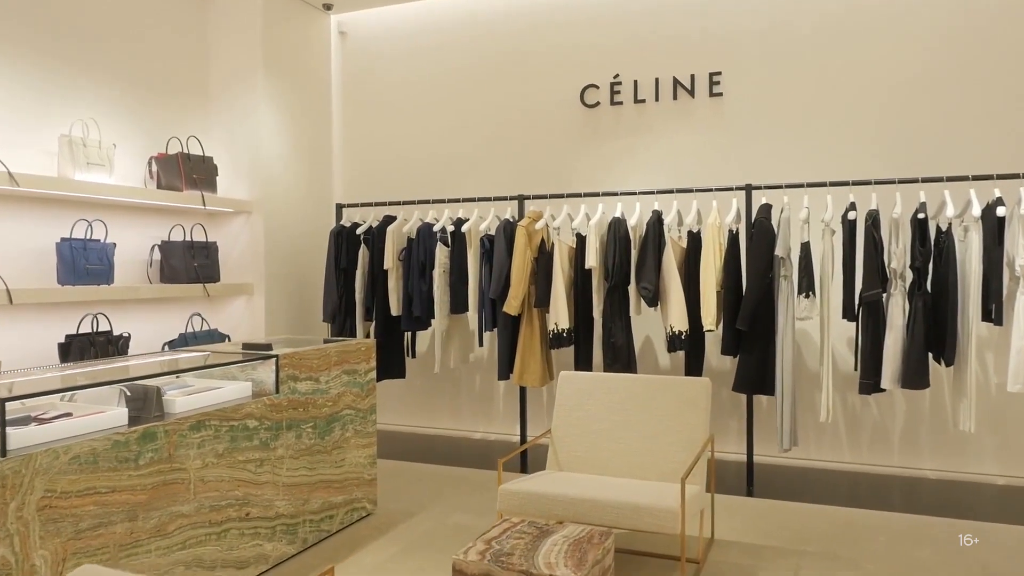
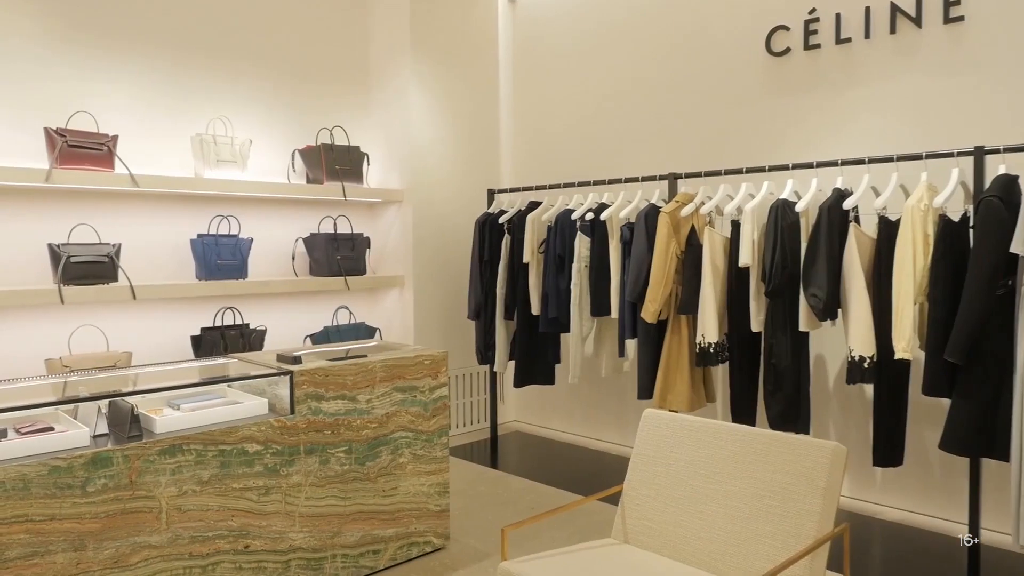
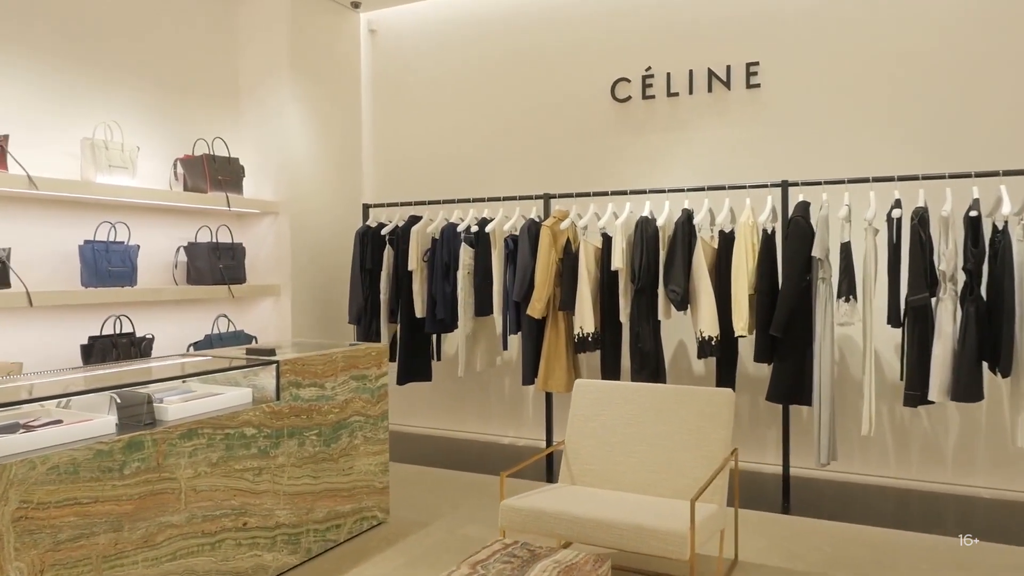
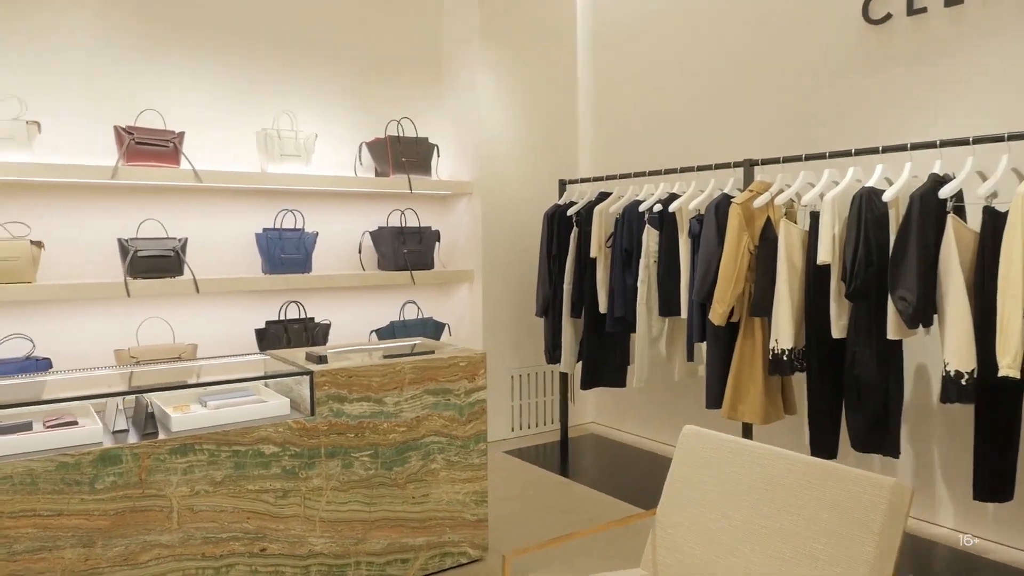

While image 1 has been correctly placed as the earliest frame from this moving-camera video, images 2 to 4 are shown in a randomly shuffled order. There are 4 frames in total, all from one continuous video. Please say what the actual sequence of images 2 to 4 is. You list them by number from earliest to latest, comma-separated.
3, 2, 4
